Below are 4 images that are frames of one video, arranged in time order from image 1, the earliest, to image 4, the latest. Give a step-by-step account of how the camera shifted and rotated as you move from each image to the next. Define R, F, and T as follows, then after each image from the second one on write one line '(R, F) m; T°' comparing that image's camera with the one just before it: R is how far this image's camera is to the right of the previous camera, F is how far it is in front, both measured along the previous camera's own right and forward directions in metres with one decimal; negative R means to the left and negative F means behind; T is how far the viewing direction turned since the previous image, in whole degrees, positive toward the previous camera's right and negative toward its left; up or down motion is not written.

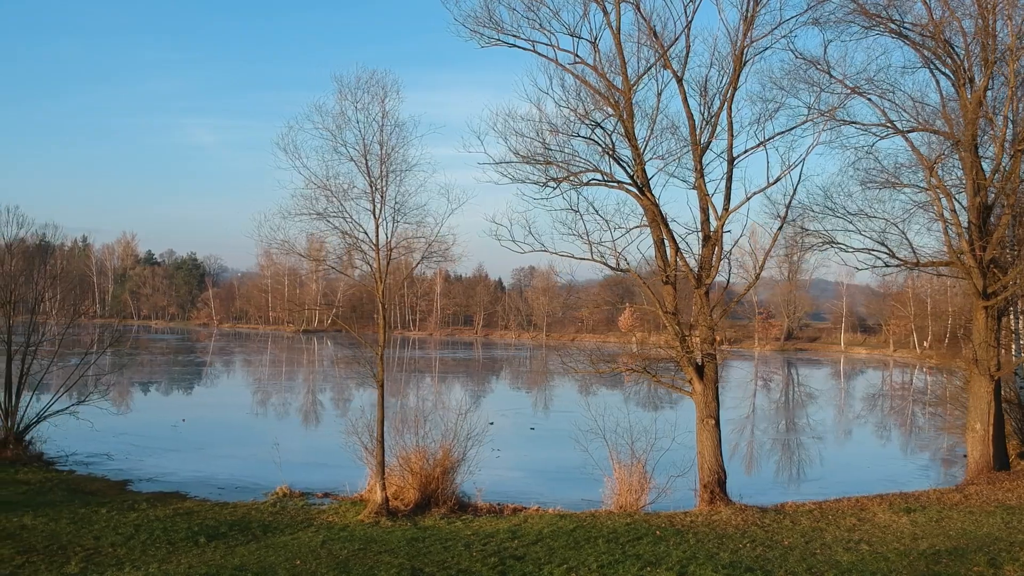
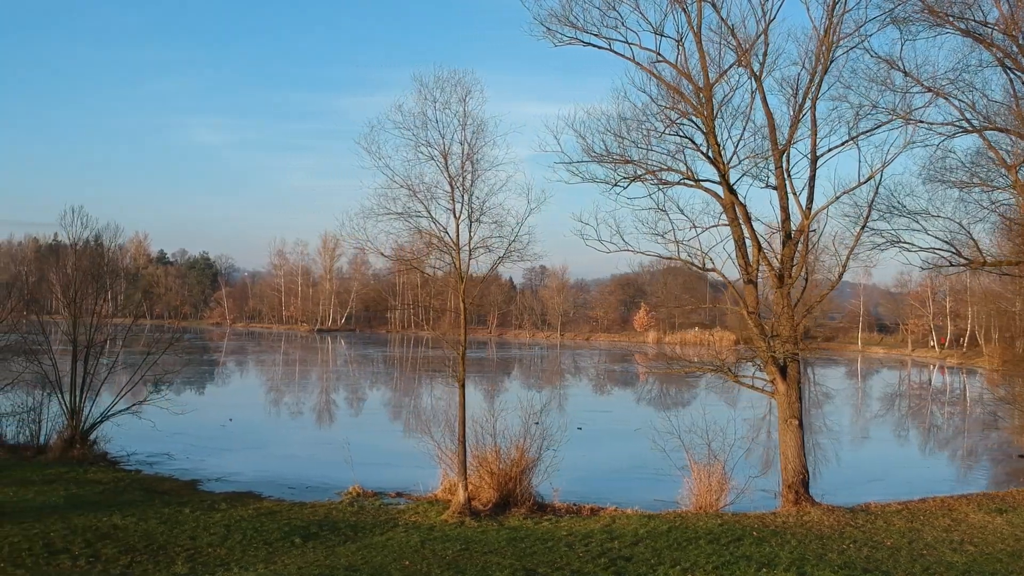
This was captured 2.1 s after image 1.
(-1.1, 0.0) m; 0°
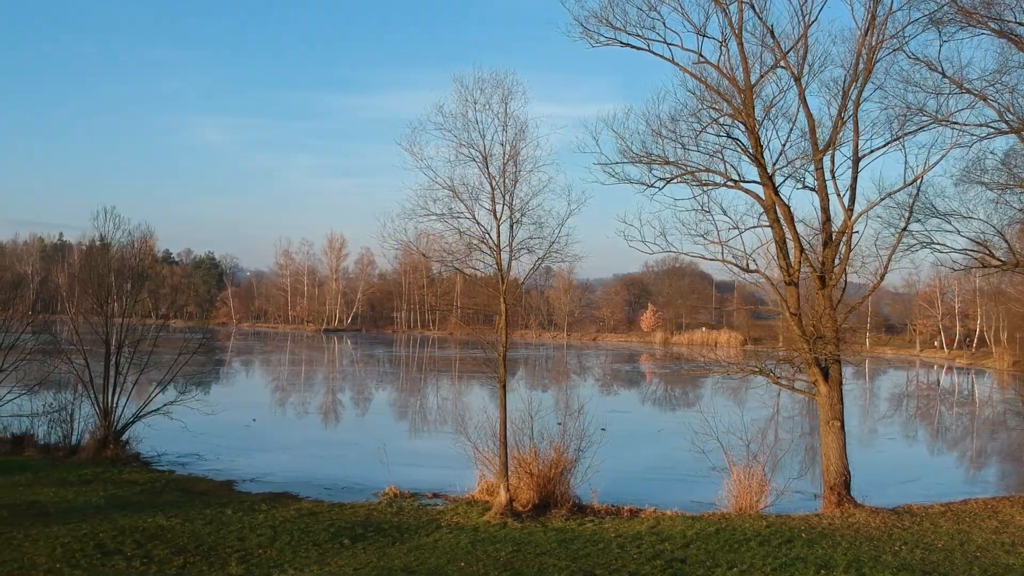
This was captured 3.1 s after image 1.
(-0.6, 0.0) m; 0°
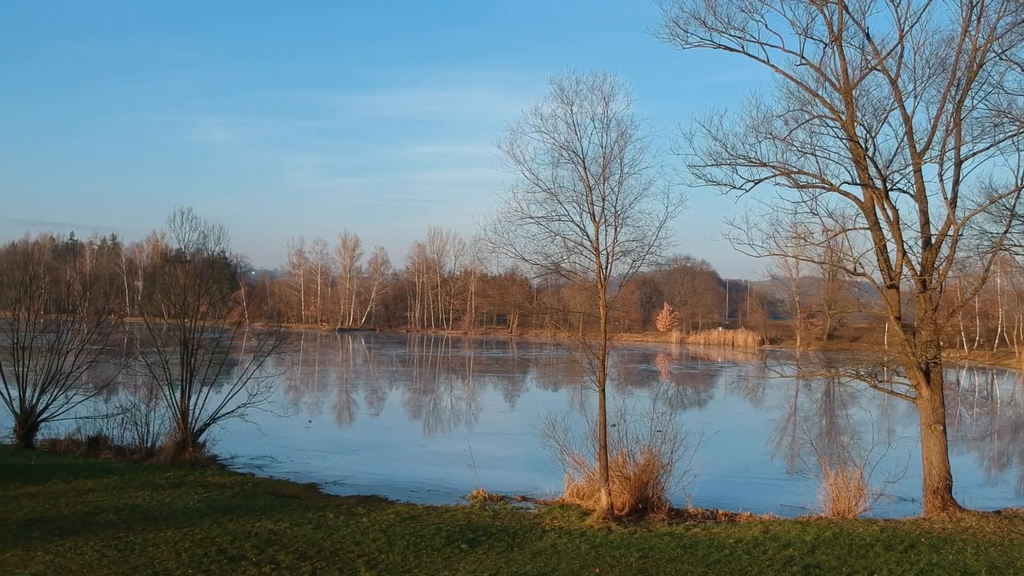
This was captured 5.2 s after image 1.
(-1.4, 0.0) m; 0°
